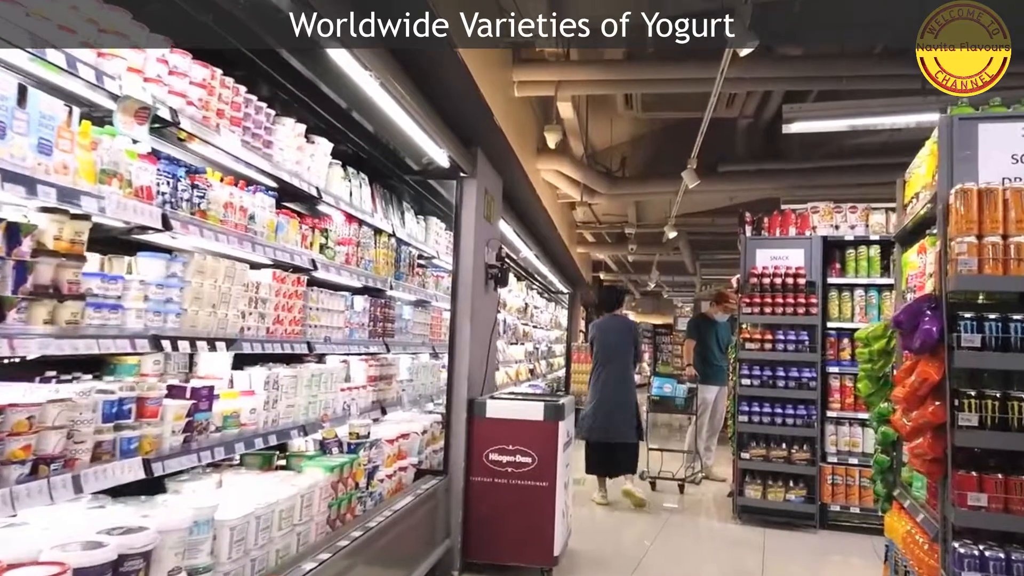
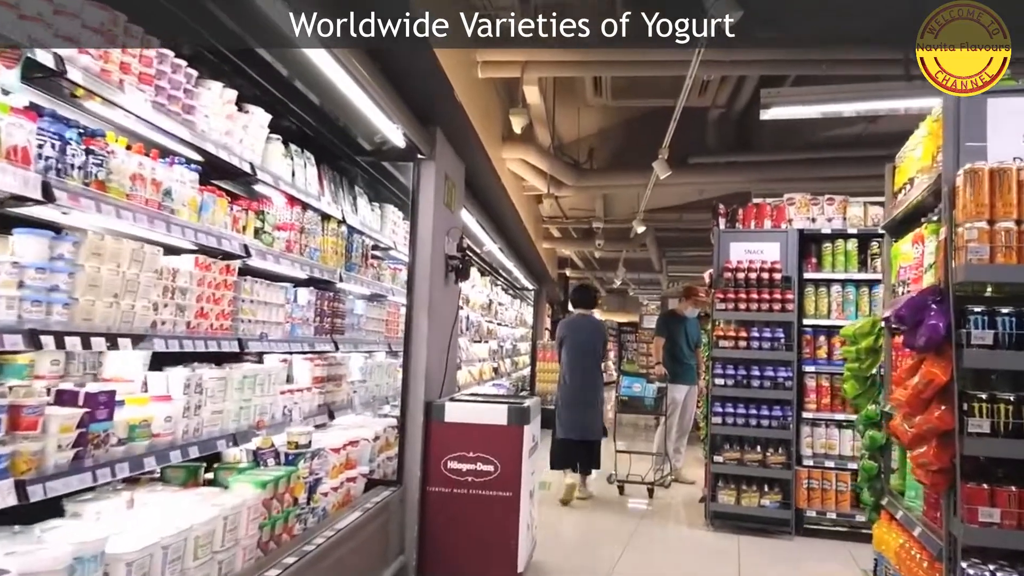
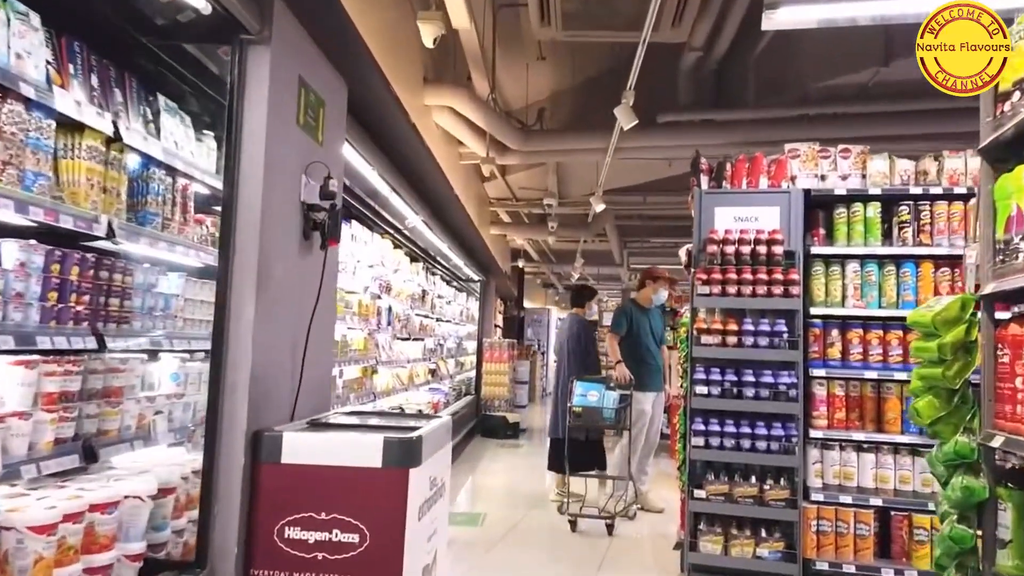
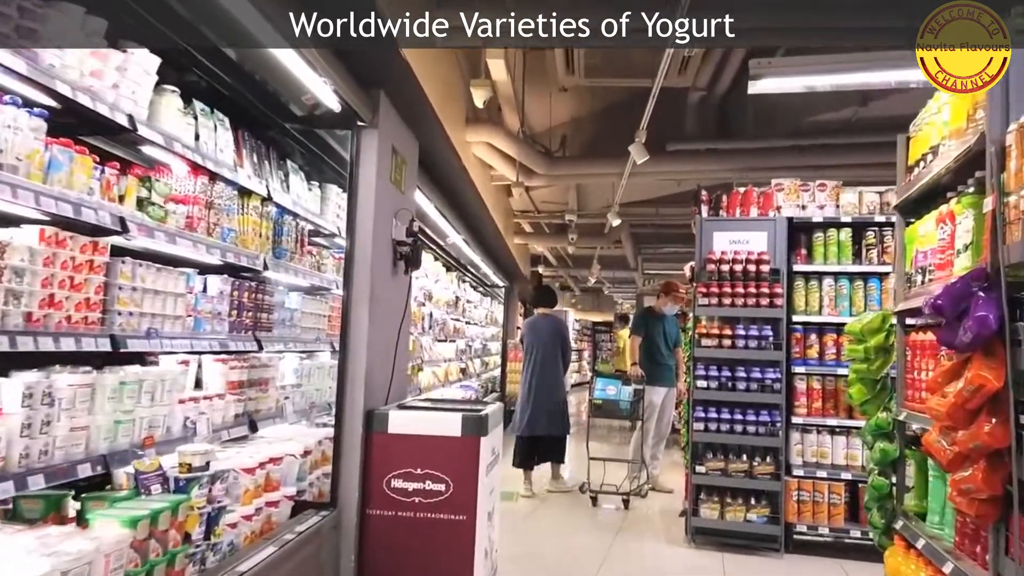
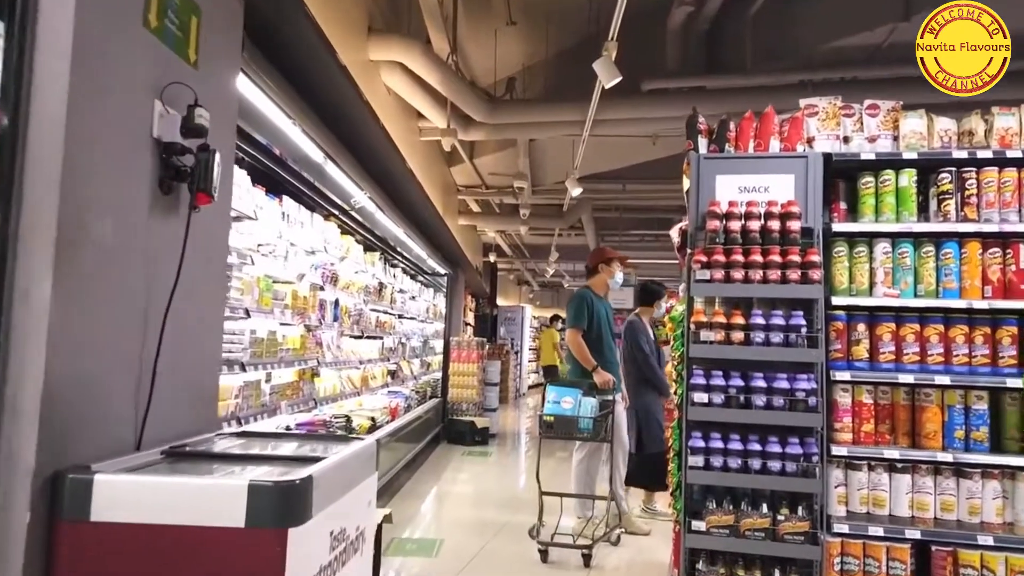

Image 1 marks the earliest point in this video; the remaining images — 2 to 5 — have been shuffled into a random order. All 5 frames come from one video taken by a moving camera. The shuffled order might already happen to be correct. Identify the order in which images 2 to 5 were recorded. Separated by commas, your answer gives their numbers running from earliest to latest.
2, 4, 3, 5
